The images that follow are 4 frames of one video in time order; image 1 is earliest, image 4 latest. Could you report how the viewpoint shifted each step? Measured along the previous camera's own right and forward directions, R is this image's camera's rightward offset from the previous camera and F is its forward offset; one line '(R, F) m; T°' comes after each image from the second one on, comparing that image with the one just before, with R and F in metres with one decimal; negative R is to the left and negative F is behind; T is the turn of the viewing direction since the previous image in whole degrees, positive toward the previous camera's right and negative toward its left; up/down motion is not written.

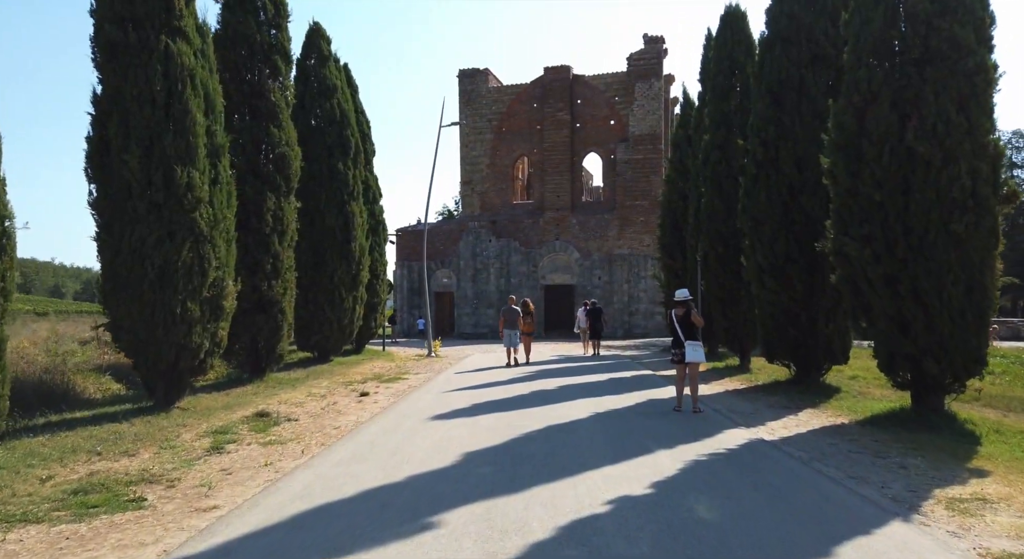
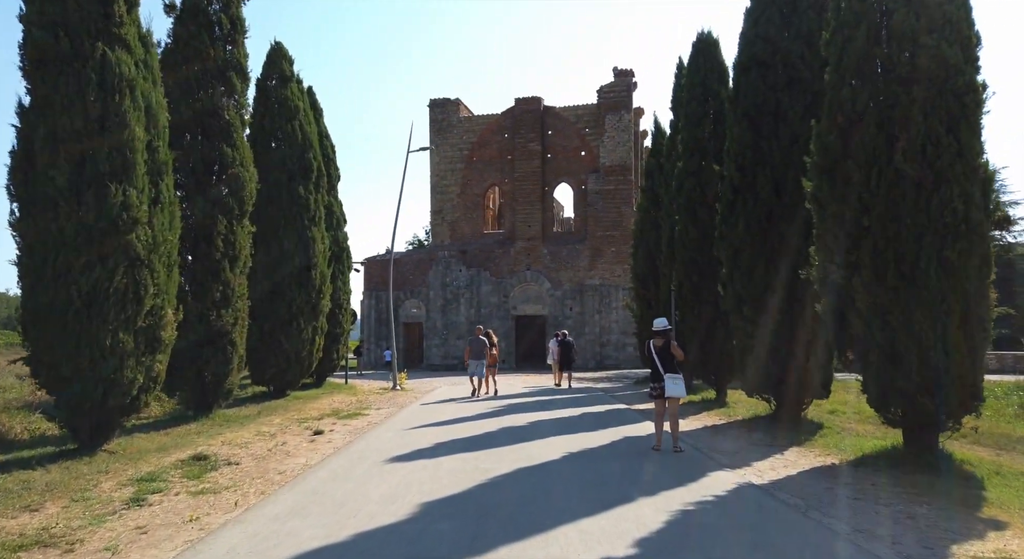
(+0.1, +0.8) m; +2°
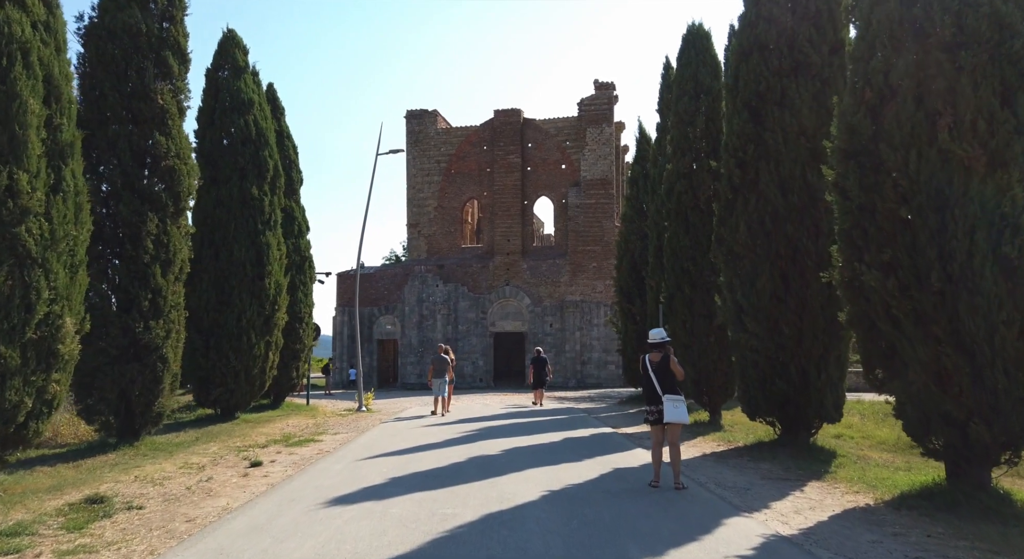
(+0.1, +1.7) m; +2°
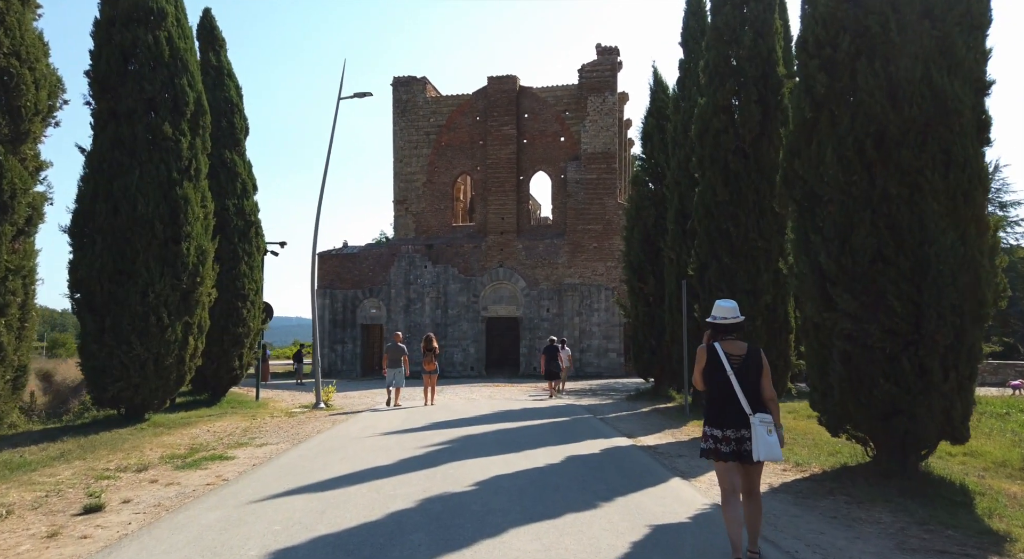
(+0.2, +3.9) m; 0°
